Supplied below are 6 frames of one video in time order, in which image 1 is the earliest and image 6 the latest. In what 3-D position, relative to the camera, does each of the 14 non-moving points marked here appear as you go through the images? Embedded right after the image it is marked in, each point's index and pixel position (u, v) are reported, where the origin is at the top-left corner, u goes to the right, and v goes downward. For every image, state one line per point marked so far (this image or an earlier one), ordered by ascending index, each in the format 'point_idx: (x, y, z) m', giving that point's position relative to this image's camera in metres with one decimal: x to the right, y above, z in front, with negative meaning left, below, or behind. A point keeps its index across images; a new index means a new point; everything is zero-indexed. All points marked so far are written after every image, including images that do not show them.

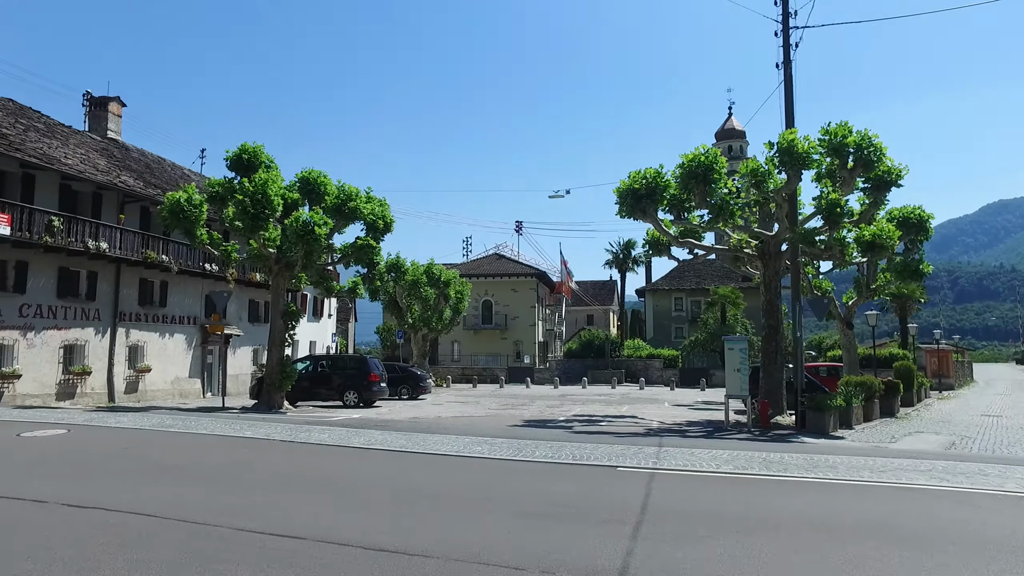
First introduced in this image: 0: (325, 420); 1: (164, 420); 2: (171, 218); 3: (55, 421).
0: (-4.5, -3.2, +17.1) m
1: (-7.3, -2.8, +15.0) m
2: (-9.2, +1.9, +19.4) m
3: (-8.8, -2.6, +13.9) m
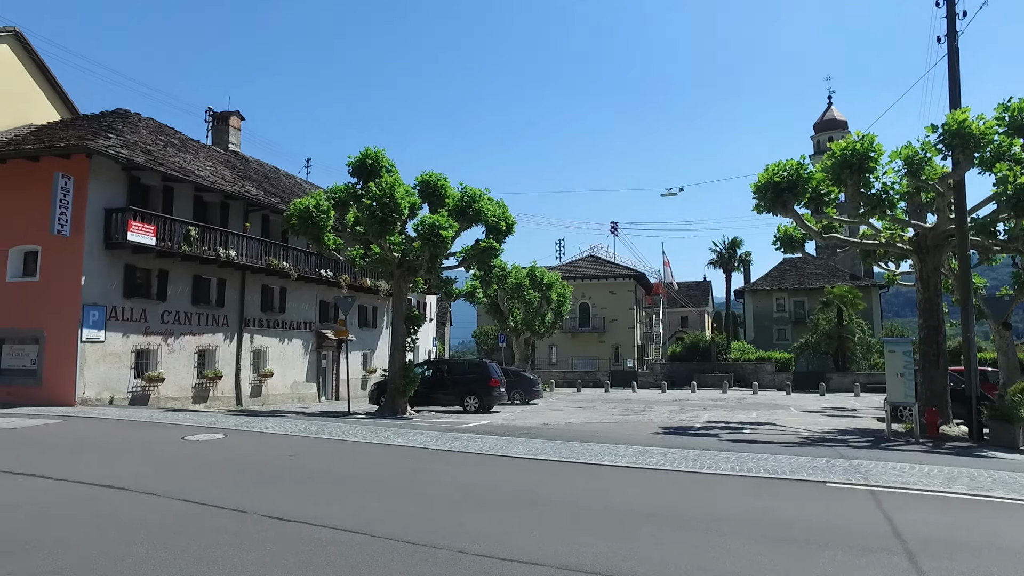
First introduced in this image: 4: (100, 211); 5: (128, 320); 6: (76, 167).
0: (-1.3, -3.3, +16.8) m
1: (-4.3, -2.9, +15.1) m
2: (-5.7, +1.8, +19.7) m
3: (-5.9, -2.8, +14.2) m
4: (-11.2, +2.1, +19.2) m
5: (-10.8, -0.9, +19.8) m
6: (-11.7, +3.2, +19.0) m
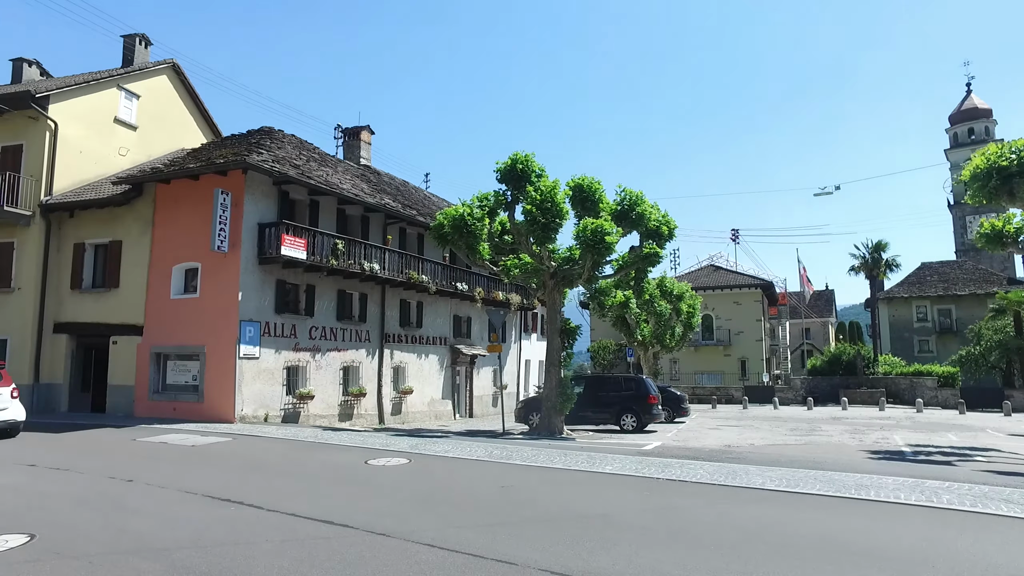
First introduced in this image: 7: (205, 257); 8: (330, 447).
0: (+2.7, -3.4, +15.2) m
1: (-0.6, -3.1, +13.9) m
2: (-1.5, +1.5, +18.8) m
3: (-2.3, -3.0, +13.3) m
4: (-6.9, +1.7, +19.1) m
5: (-6.4, -1.3, +19.5) m
6: (-7.4, +2.8, +18.9) m
7: (-8.3, +0.8, +19.1) m
8: (-3.2, -2.8, +12.4) m
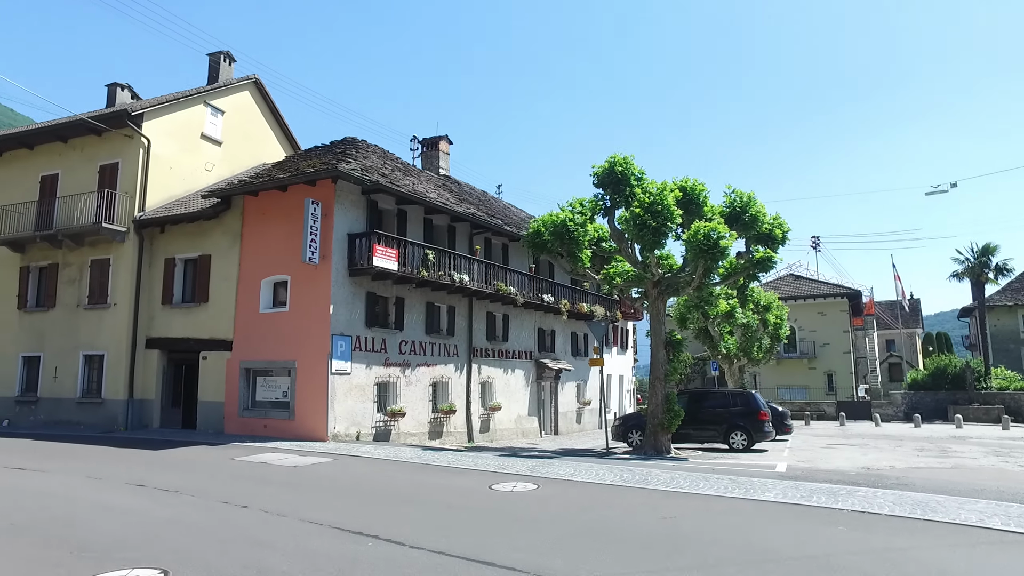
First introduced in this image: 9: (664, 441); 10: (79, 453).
0: (+5.0, -3.5, +13.7) m
1: (+1.6, -3.2, +12.7) m
2: (+1.1, +1.2, +17.7) m
3: (-0.1, -3.1, +12.2) m
4: (-4.3, +1.3, +18.4) m
5: (-3.7, -1.7, +18.8) m
6: (-4.9, +2.5, +18.4) m
7: (-5.7, +0.5, +18.5) m
8: (-1.1, -3.0, +11.4) m
9: (+3.8, -3.8, +17.8) m
10: (-8.8, -3.4, +14.5) m
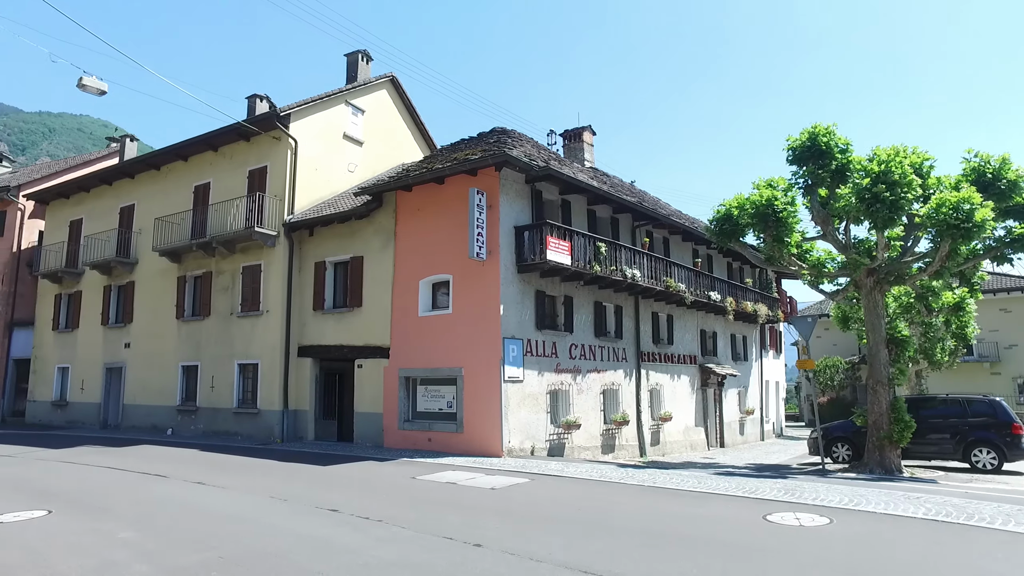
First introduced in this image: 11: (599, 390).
0: (+8.7, -3.2, +10.7) m
1: (+5.2, -3.0, +10.1) m
2: (+5.3, +1.4, +15.3) m
3: (+3.4, -2.9, +9.9) m
4: (0.0, +1.4, +16.7) m
5: (+0.7, -1.6, +16.9) m
6: (-0.6, +2.5, +16.7) m
7: (-1.3, +0.5, +17.0) m
8: (+2.4, -2.8, +9.2) m
9: (+8.1, -3.6, +14.8) m
10: (-4.8, -3.4, +13.3) m
11: (+2.3, -2.7, +18.6) m
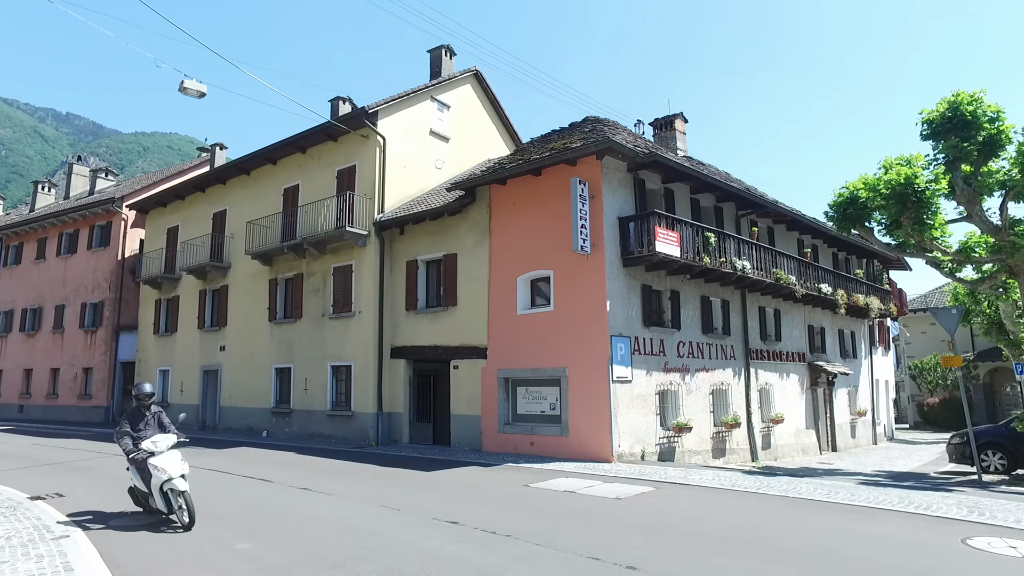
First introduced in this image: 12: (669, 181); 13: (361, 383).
0: (+10.5, -2.9, +8.9) m
1: (+7.0, -2.8, +8.7) m
2: (+7.4, +1.6, +13.8) m
3: (+5.1, -2.7, +8.6) m
4: (+2.3, +1.5, +15.7) m
5: (+3.1, -1.5, +15.9) m
6: (+1.7, +2.6, +15.8) m
7: (+1.1, +0.6, +16.1) m
8: (+4.0, -2.6, +8.1) m
9: (+10.2, -3.3, +13.1) m
10: (-2.8, -3.4, +12.8) m
11: (+4.8, -2.5, +17.4) m
12: (+3.8, +2.6, +17.3) m
13: (-4.2, -2.6, +19.6) m
